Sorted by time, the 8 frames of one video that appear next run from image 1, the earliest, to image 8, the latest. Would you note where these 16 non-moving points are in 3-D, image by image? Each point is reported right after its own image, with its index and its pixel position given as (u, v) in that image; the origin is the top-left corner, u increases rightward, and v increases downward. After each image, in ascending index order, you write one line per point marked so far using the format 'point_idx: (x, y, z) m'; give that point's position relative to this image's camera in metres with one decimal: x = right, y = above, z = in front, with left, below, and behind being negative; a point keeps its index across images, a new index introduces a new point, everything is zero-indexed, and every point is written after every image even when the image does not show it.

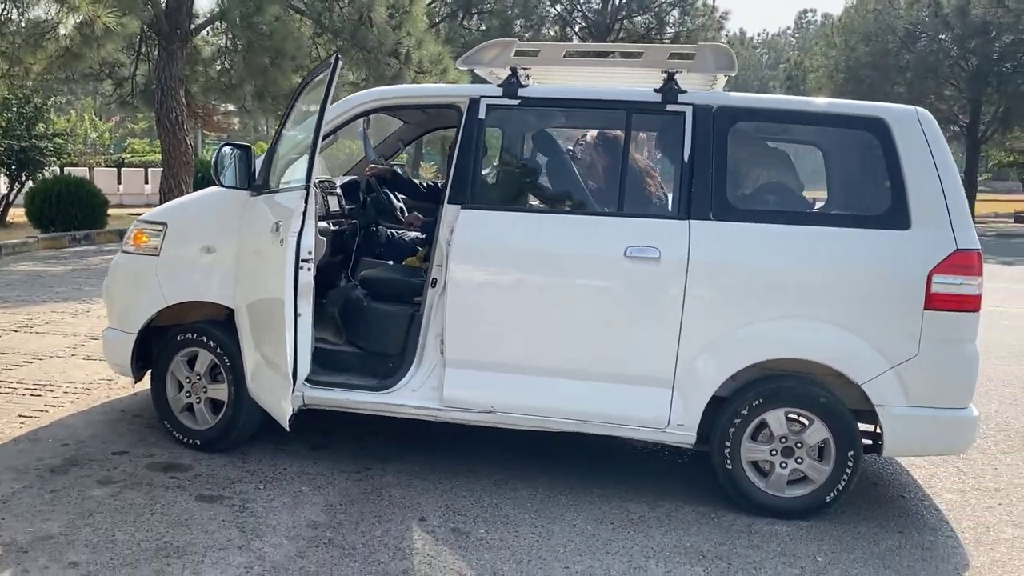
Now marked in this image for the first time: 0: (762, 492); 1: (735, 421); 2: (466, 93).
0: (+1.2, -1.0, +4.3) m
1: (+1.1, -0.7, +4.4) m
2: (-0.3, +1.1, +4.7) m
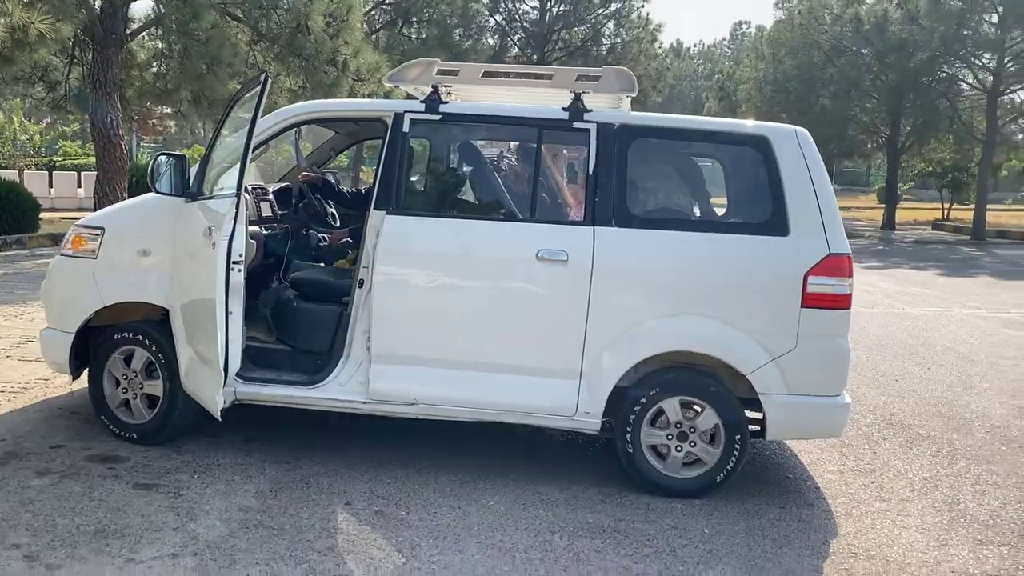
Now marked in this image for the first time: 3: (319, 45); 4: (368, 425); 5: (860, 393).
0: (+0.8, -1.0, +4.8) m
1: (+0.7, -0.7, +4.8) m
2: (-0.7, +1.0, +5.1) m
3: (-2.9, +3.7, +13.2) m
4: (-0.9, -0.9, +5.6) m
5: (+2.9, -0.9, +7.3) m
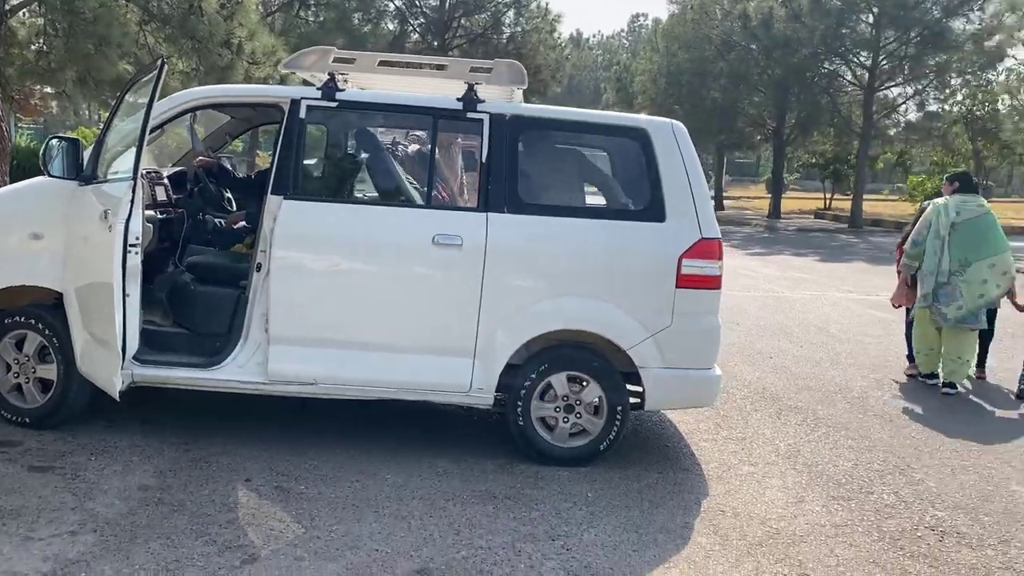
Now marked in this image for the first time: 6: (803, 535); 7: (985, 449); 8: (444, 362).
0: (+0.2, -0.9, +5.1) m
1: (+0.1, -0.6, +5.1) m
2: (-1.3, +1.1, +5.2) m
3: (-4.4, +3.9, +13.0) m
4: (-1.6, -0.8, +5.8) m
5: (+2.0, -0.7, +7.8) m
6: (+1.4, -1.2, +4.2) m
7: (+3.1, -1.1, +5.7) m
8: (-0.4, -0.4, +5.1) m
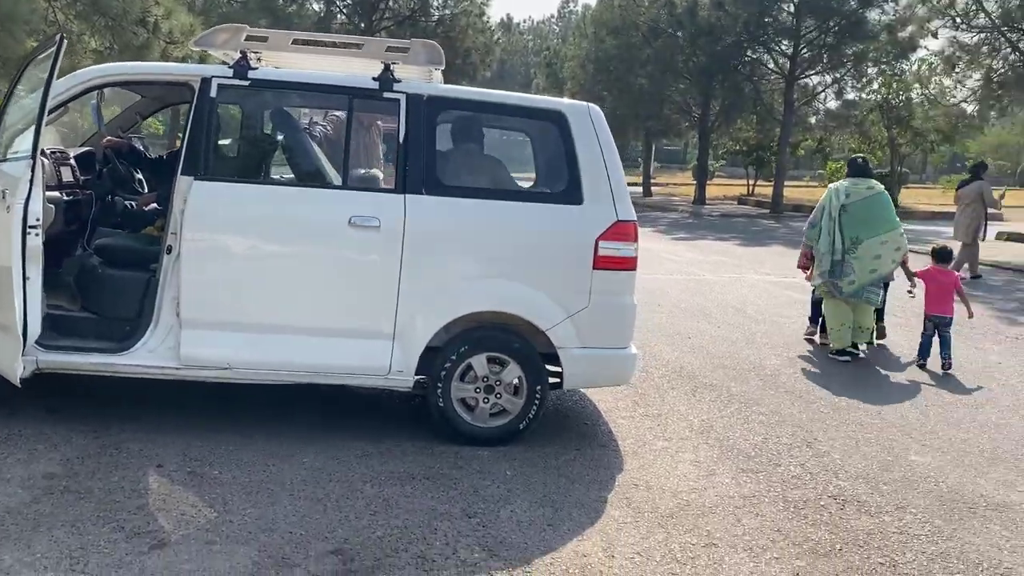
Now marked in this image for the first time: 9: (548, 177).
0: (-0.3, -0.8, +5.1) m
1: (-0.4, -0.4, +5.1) m
2: (-1.8, +1.2, +5.1) m
3: (-5.5, +4.1, +12.5) m
4: (-2.1, -0.7, +5.6) m
5: (+1.3, -0.6, +8.0) m
6: (+1.0, -1.1, +4.3) m
7: (+2.6, -0.9, +6.0) m
8: (-0.9, -0.3, +5.0) m
9: (+0.2, +0.7, +5.2) m
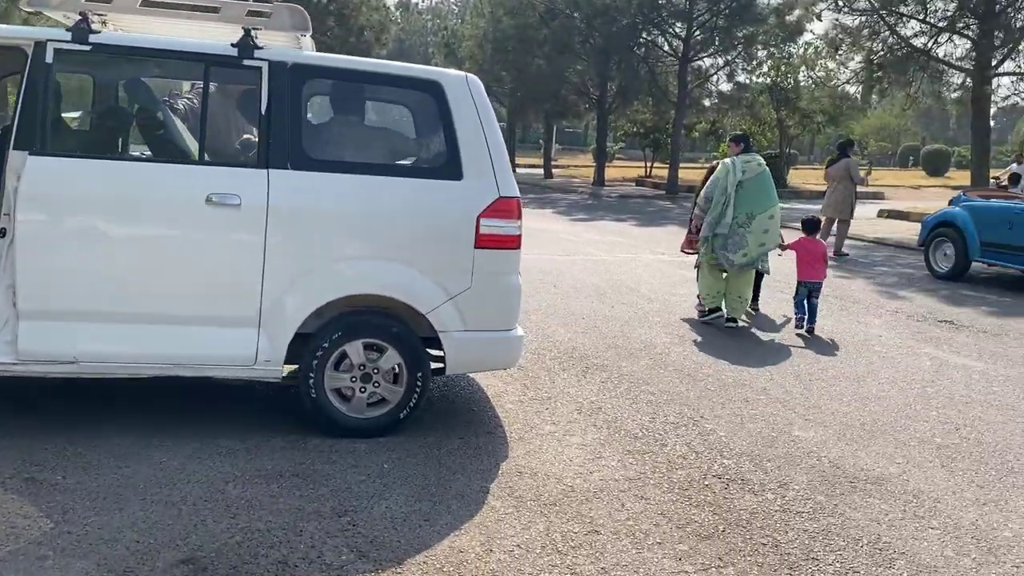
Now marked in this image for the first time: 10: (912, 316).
0: (-0.9, -0.7, +4.8) m
1: (-1.1, -0.4, +4.8) m
2: (-2.5, +1.3, +4.6) m
3: (-7.0, +4.2, +11.5) m
4: (-2.8, -0.6, +5.1) m
5: (+0.3, -0.4, +7.8) m
6: (+0.4, -1.0, +4.2) m
7: (+1.8, -0.7, +6.0) m
8: (-1.5, -0.2, +4.7) m
9: (-0.5, +0.8, +4.9) m
10: (+4.4, -0.3, +9.5) m
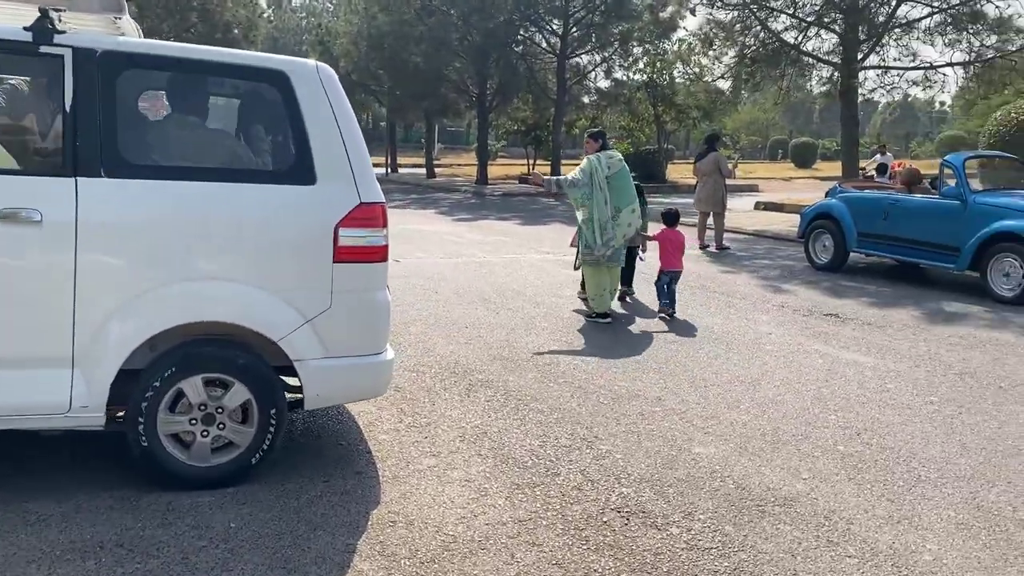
0: (-1.5, -0.8, +4.1) m
1: (-1.7, -0.5, +4.0) m
2: (-3.1, +1.1, +3.6) m
3: (-8.6, +3.8, +10.0) m
4: (-3.5, -0.8, +4.2) m
5: (-0.7, -0.5, +7.3) m
6: (-0.1, -1.1, +3.7) m
7: (+1.0, -0.8, +5.6) m
8: (-2.1, -0.4, +3.9) m
9: (-1.2, +0.7, +4.2) m
10: (+3.1, -0.2, +9.4) m
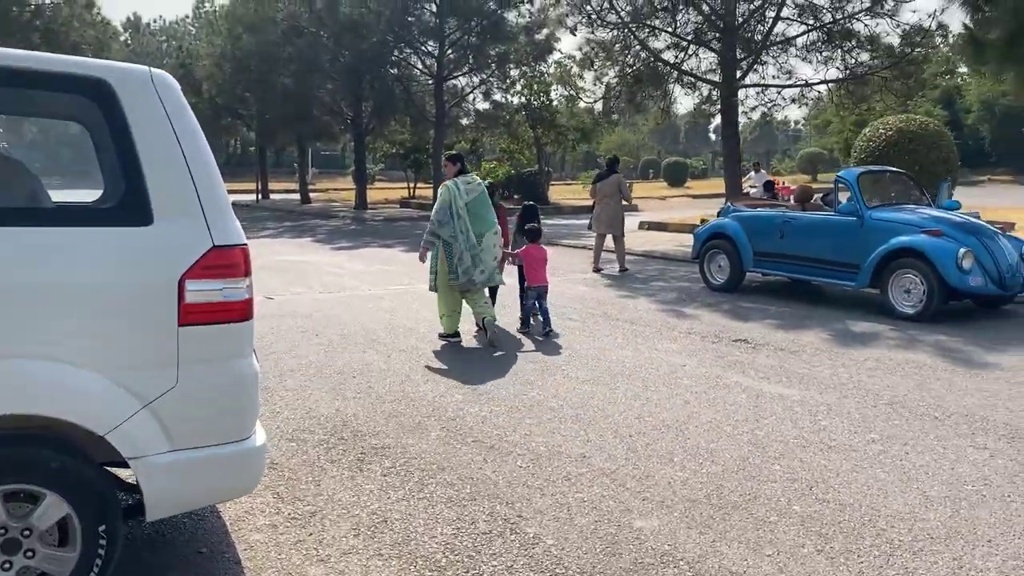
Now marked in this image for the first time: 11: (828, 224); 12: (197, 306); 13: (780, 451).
0: (-1.8, -1.1, +3.0) m
1: (-2.0, -0.8, +3.0) m
2: (-3.4, +0.8, +2.4) m
3: (-9.8, +3.1, +8.0) m
4: (-3.8, -1.1, +2.8) m
5: (-1.4, -0.8, +6.3) m
6: (-0.4, -1.3, +2.8) m
7: (+0.5, -1.0, +4.9) m
8: (-2.4, -0.7, +2.7) m
9: (-1.6, +0.4, +3.2) m
10: (+2.0, -0.5, +8.9) m
11: (+3.8, +0.8, +10.6) m
12: (-1.2, -0.1, +3.3) m
13: (+1.6, -1.0, +5.3) m
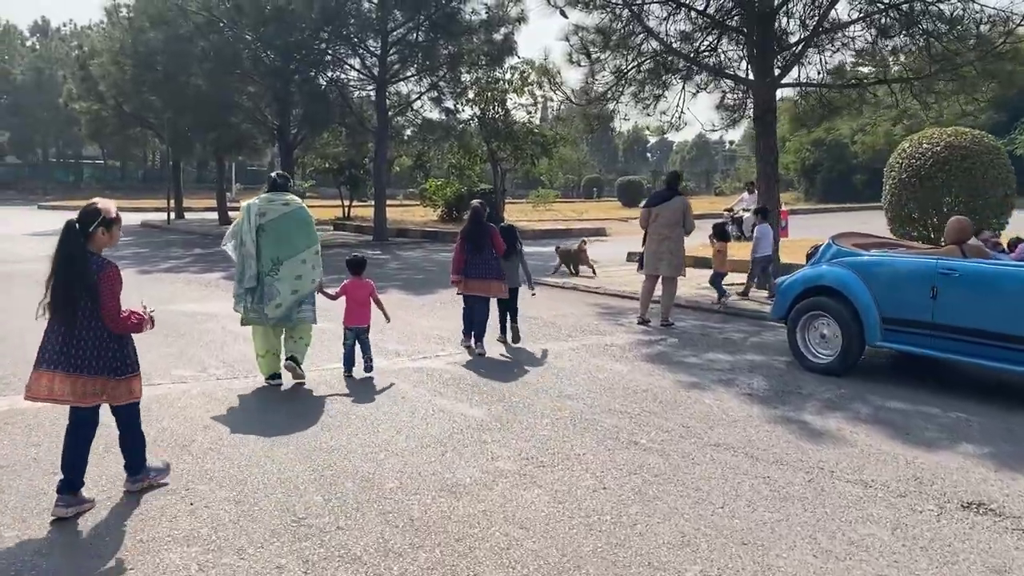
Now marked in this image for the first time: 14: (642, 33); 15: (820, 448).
0: (-1.1, -1.7, -1.2) m
1: (-1.3, -1.3, -1.3) m
2: (-2.7, +0.2, -1.9) m
3: (-9.5, +2.4, +3.2) m
4: (-3.0, -1.7, -1.5) m
5: (-1.0, -1.4, +2.1) m
6: (+0.4, -1.8, -1.3) m
7: (+1.0, -1.6, +0.8) m
8: (-1.7, -1.3, -1.5) m
9: (-0.9, -0.2, -0.9) m
10: (+2.2, -1.2, +5.0) m
11: (+3.9, +0.1, +6.9) m
12: (-0.5, -0.6, -0.8) m
13: (+2.1, -1.6, +1.3) m
14: (+2.1, +4.0, +13.6) m
15: (+2.1, -1.1, +5.8) m
